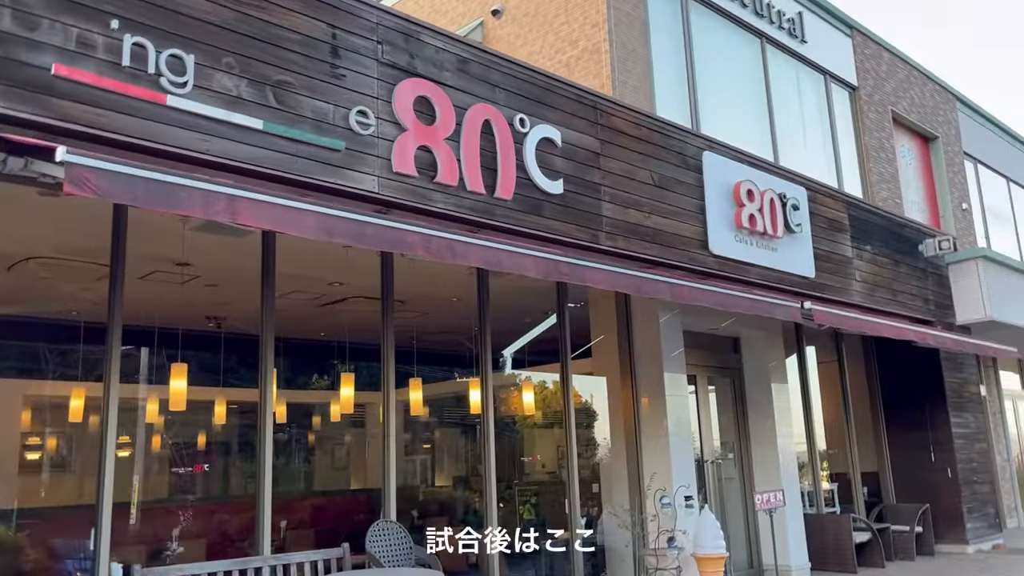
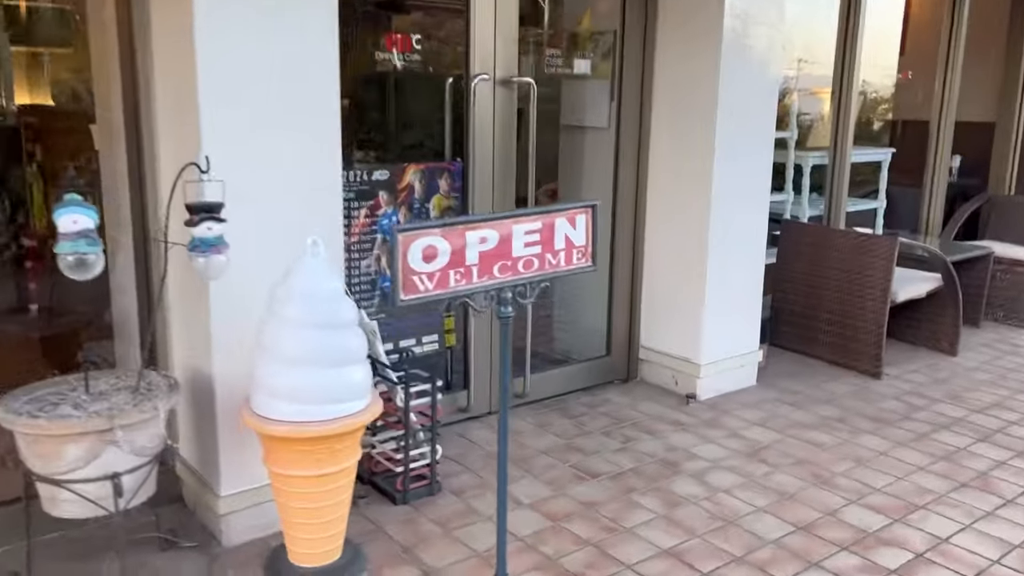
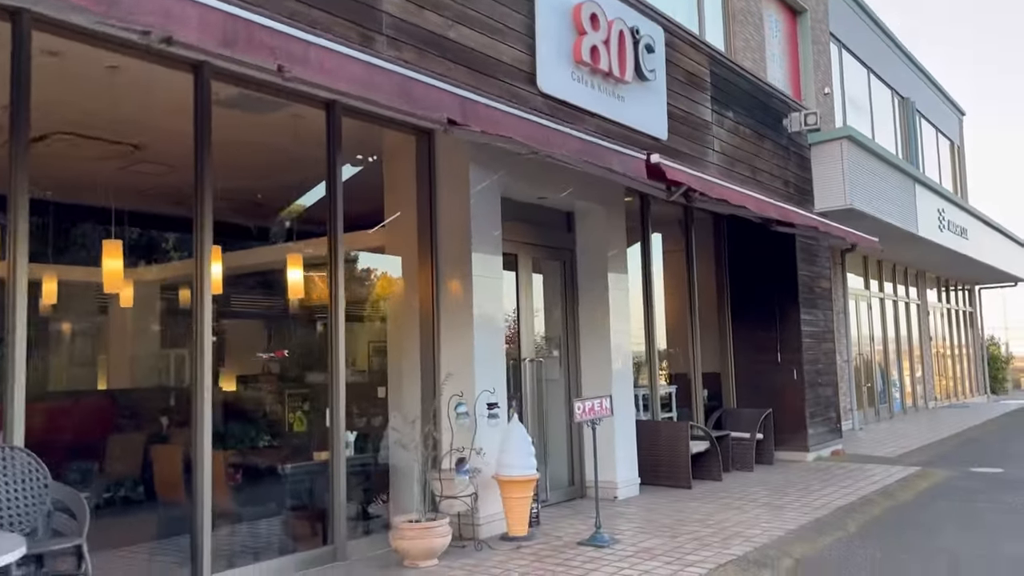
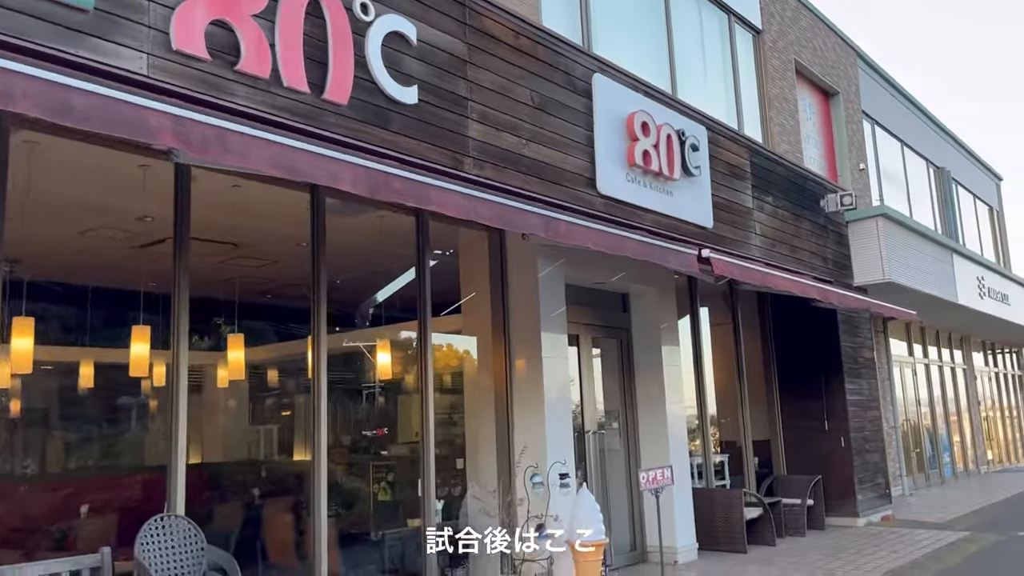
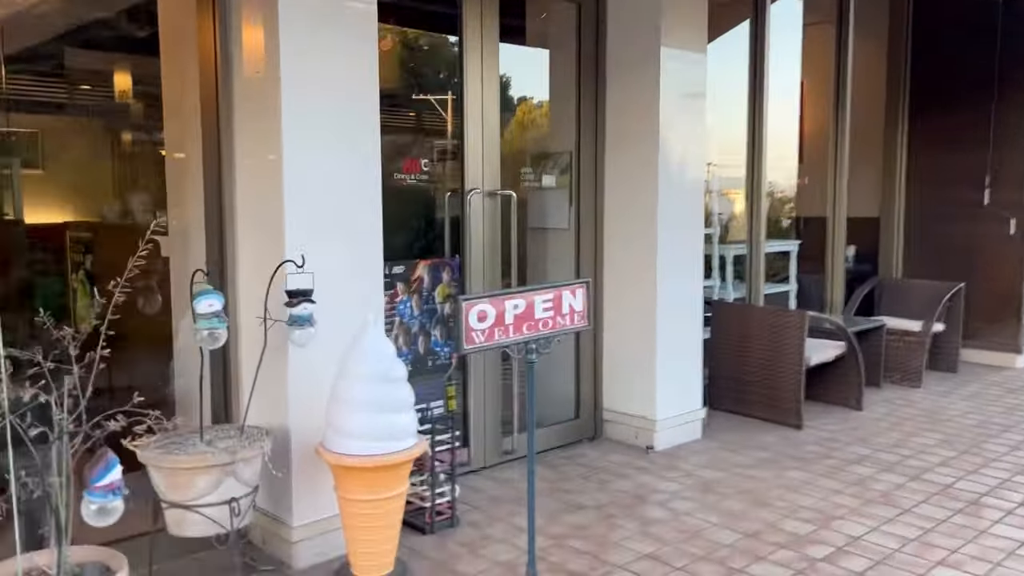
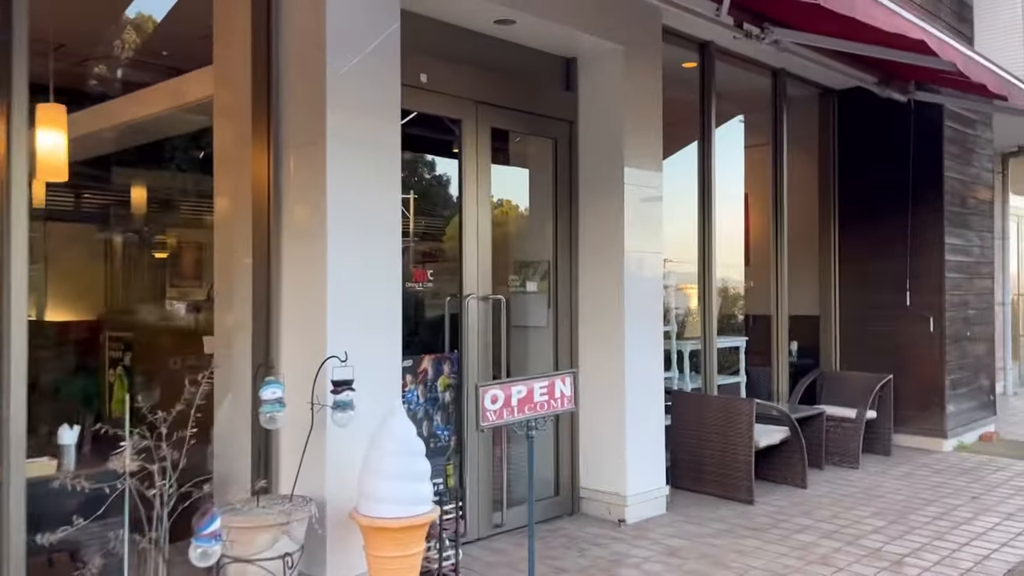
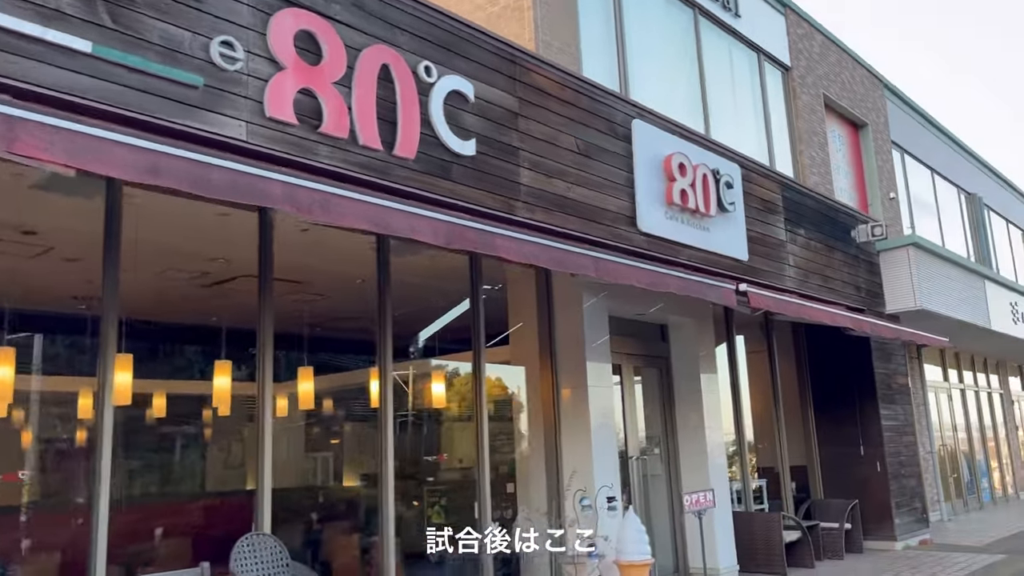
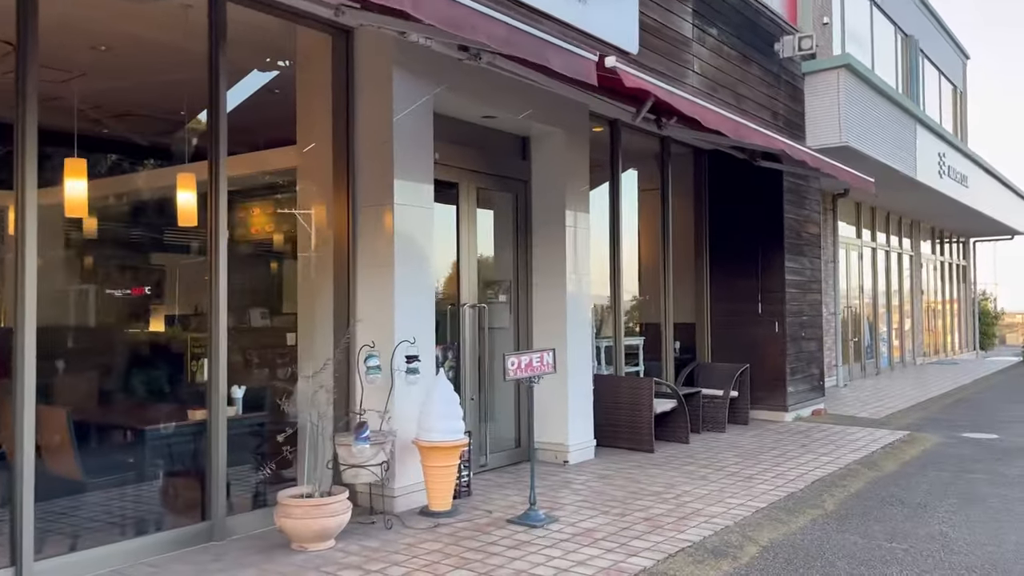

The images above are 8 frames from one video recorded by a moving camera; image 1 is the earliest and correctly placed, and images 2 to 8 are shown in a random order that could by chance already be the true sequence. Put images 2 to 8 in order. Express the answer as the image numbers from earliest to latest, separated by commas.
7, 4, 3, 8, 6, 5, 2
